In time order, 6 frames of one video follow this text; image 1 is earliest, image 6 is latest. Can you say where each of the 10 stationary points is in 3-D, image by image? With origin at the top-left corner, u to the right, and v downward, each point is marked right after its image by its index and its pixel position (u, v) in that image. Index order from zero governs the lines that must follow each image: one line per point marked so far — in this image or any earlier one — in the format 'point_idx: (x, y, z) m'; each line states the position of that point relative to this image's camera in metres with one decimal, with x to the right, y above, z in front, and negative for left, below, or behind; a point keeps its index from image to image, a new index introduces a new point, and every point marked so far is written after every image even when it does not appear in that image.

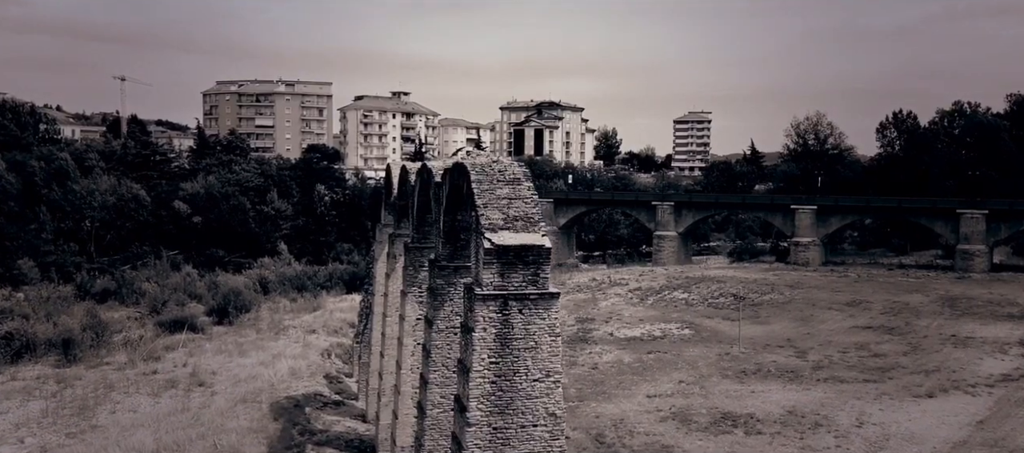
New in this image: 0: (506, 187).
0: (-0.1, +0.4, +8.6) m
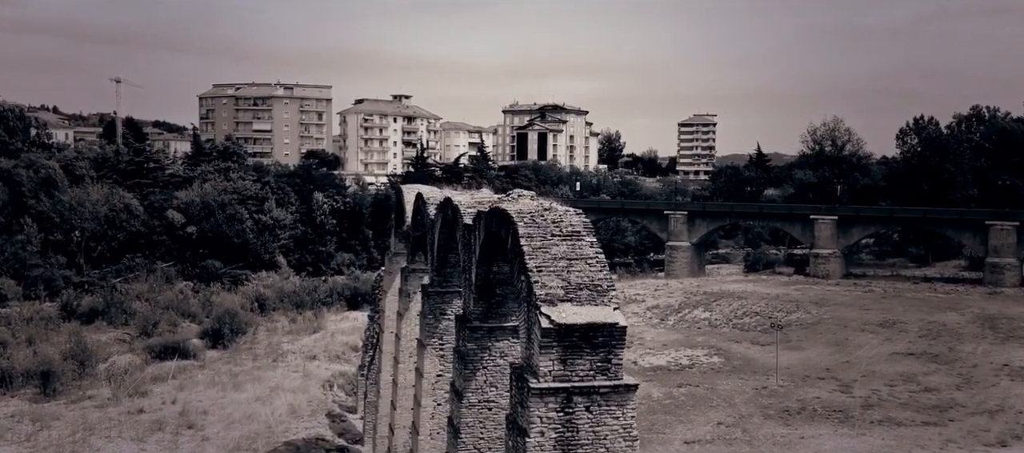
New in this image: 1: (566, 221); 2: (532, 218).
0: (+0.4, -0.1, +6.8) m
1: (+0.4, 0.0, +7.1) m
2: (+0.2, +0.1, +7.1) m
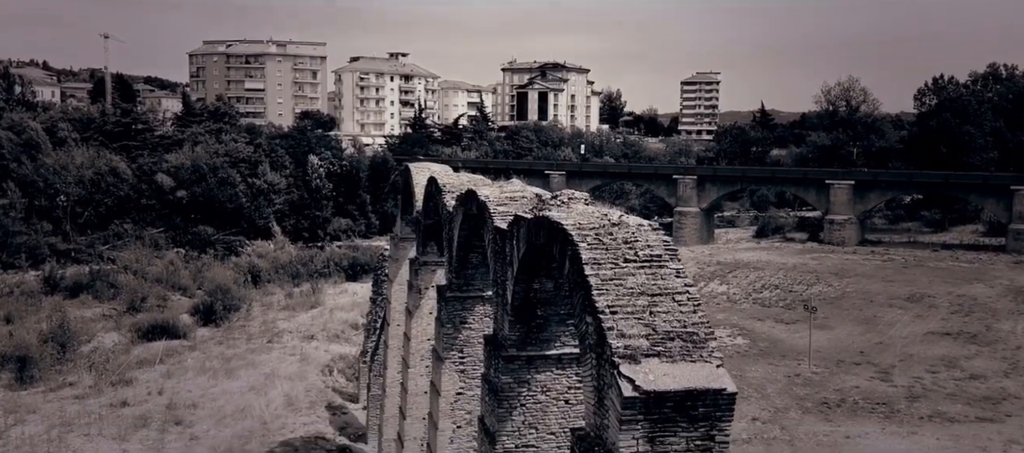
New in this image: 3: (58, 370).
0: (+0.7, -0.3, +5.2) m
1: (+0.8, -0.1, +5.5) m
2: (+0.5, 0.0, +5.5) m
3: (-10.0, -3.1, +19.7) m
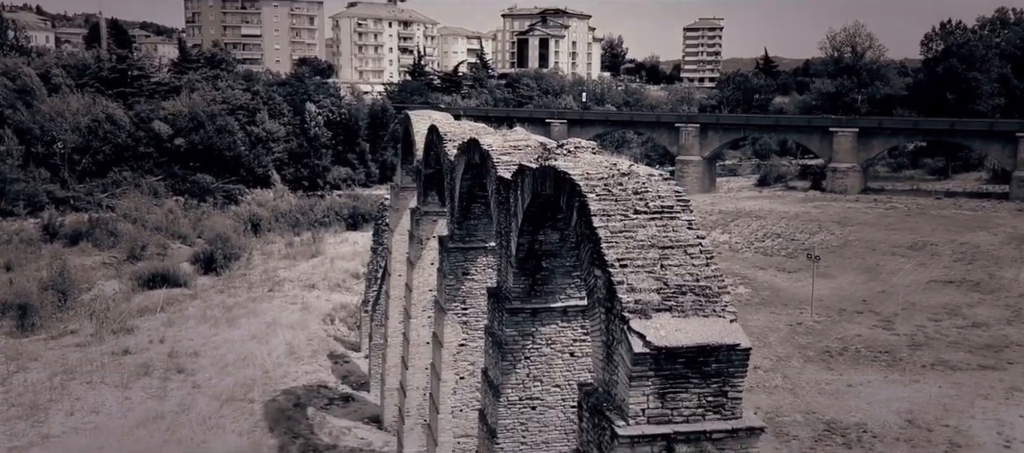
0: (+0.8, 0.0, +5.0) m
1: (+0.8, +0.2, +5.3) m
2: (+0.6, +0.2, +5.3) m
3: (-10.0, -2.0, +19.7) m
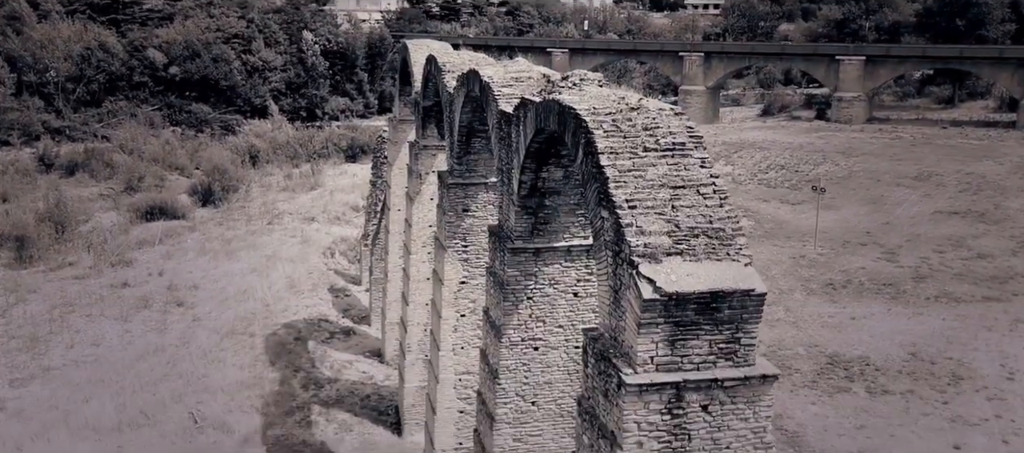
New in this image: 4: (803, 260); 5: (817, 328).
0: (+0.8, +0.3, +4.7) m
1: (+0.8, +0.6, +5.0) m
2: (+0.6, +0.6, +5.0) m
3: (-10.0, -0.6, +19.6) m
4: (+6.1, -0.7, +18.7) m
5: (+5.2, -1.7, +15.2) m
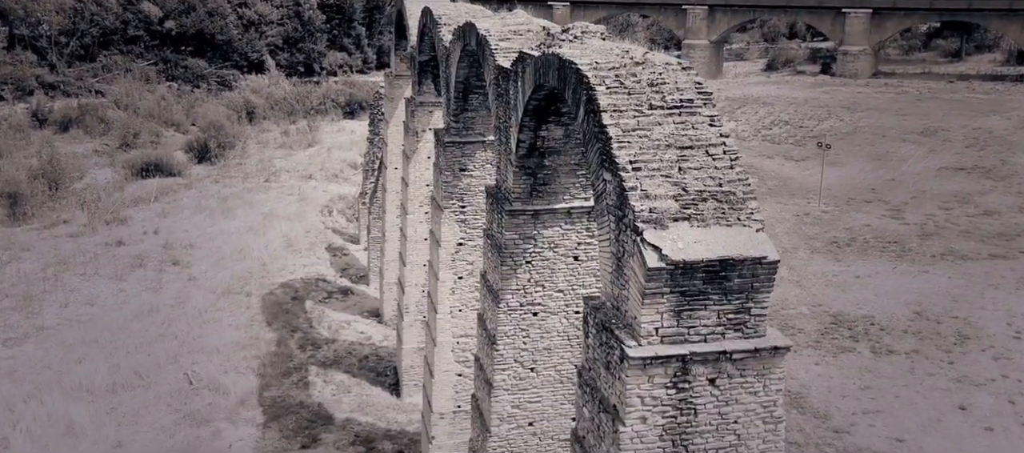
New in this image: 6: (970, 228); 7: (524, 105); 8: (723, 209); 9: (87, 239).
0: (+0.8, +0.5, +4.4) m
1: (+0.8, +0.8, +4.7) m
2: (+0.6, +0.8, +4.7) m
3: (-10.0, +0.3, +19.3) m
4: (+6.1, +0.2, +18.4) m
5: (+5.2, -1.0, +14.9) m
6: (+9.0, 0.0, +17.5) m
7: (+0.1, +0.9, +6.3) m
8: (+1.0, +0.1, +4.1) m
9: (-8.3, -0.3, +17.5) m
